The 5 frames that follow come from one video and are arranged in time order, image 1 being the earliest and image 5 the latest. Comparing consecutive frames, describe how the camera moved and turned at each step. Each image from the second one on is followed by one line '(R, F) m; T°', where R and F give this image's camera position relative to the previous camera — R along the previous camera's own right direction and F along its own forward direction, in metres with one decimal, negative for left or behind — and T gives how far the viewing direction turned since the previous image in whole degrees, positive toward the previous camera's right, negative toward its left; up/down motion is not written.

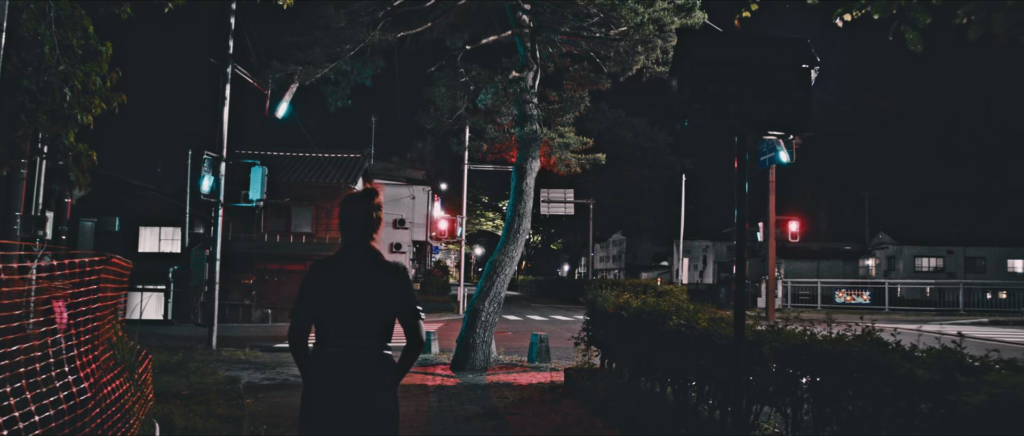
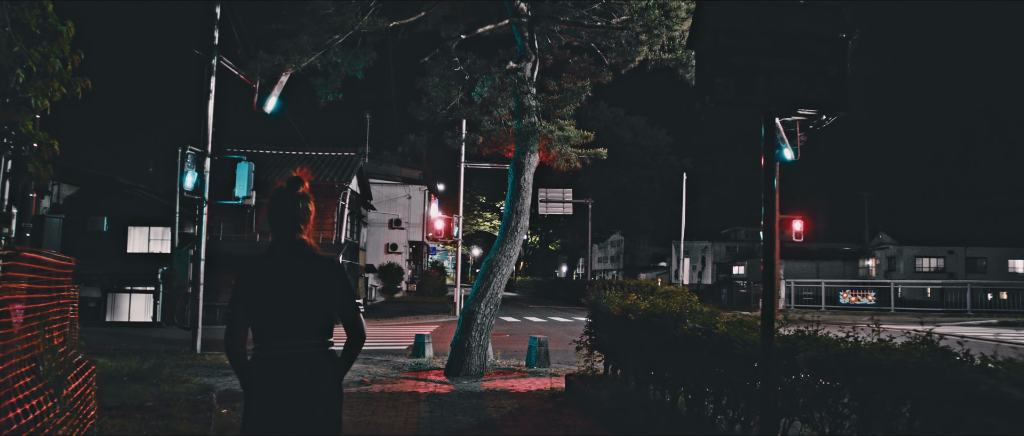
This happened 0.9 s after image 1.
(0.0, +0.5) m; 0°
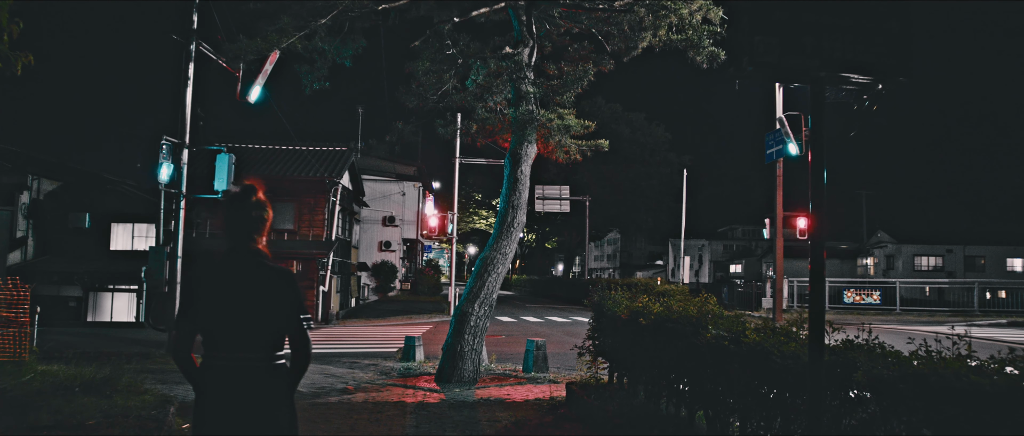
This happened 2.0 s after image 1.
(0.0, +0.7) m; 0°
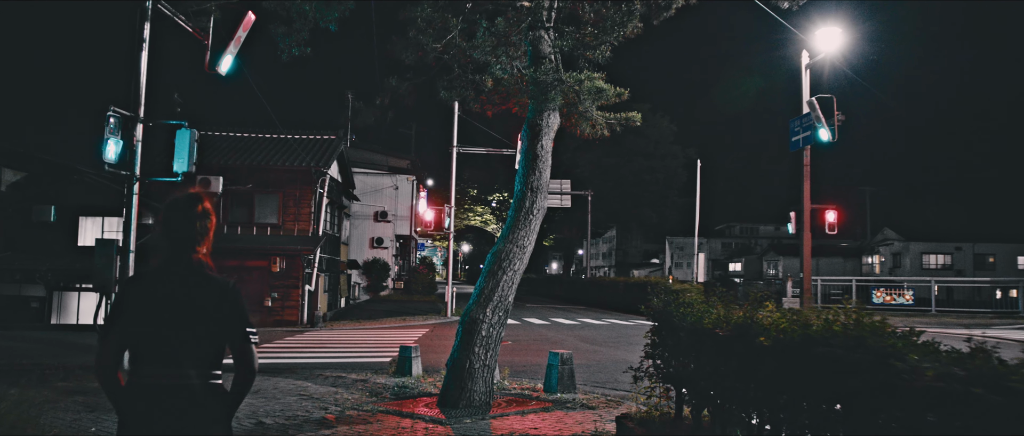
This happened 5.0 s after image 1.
(-0.3, +1.9) m; +1°
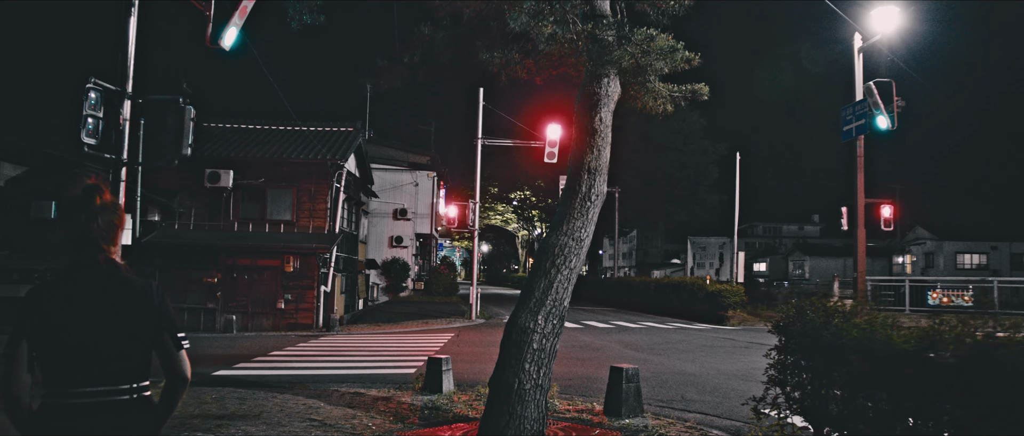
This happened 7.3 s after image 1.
(-0.4, +1.4) m; -1°
